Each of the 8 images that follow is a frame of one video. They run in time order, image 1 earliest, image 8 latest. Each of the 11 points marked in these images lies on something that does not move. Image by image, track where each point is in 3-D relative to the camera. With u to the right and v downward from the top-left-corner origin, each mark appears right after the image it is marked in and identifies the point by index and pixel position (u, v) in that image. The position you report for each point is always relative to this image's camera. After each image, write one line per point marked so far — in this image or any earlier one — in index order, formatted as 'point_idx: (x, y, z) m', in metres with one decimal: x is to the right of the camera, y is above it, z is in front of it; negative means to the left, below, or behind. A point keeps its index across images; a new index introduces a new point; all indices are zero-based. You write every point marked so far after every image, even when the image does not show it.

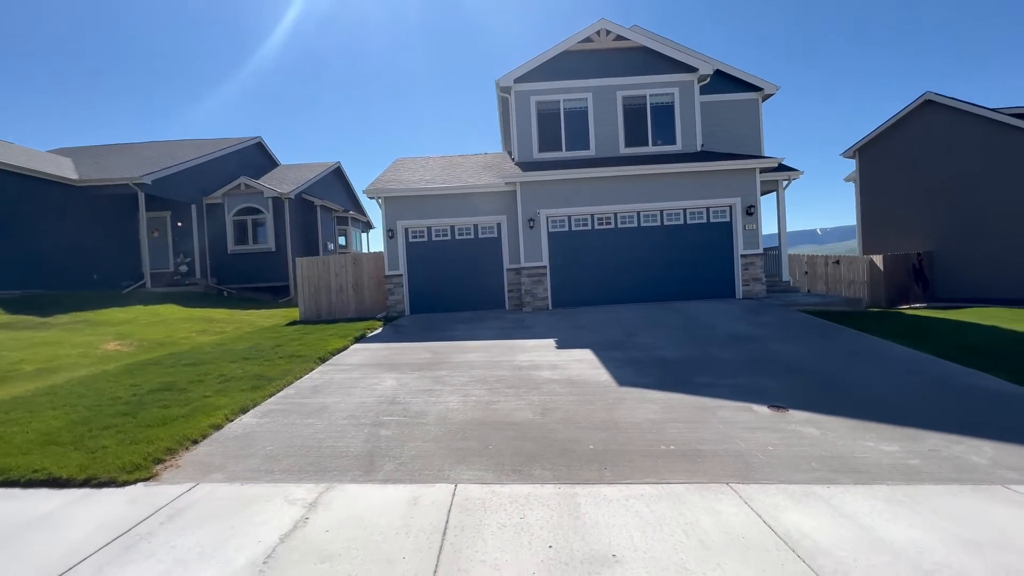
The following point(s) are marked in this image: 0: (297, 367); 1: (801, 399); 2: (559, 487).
0: (-3.7, -1.4, +7.9) m
1: (+4.0, -1.5, +6.2) m
2: (+0.4, -1.7, +3.9) m
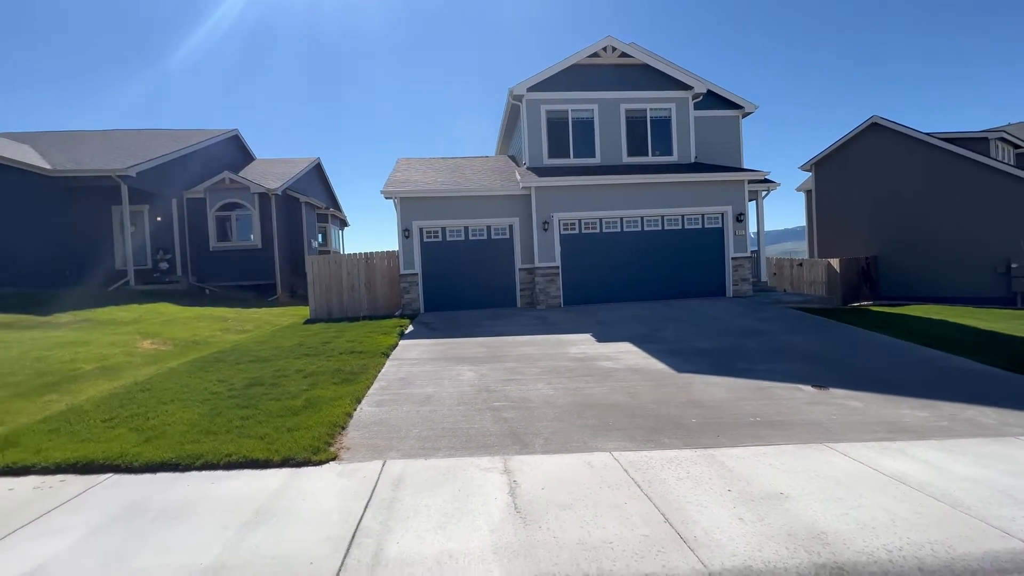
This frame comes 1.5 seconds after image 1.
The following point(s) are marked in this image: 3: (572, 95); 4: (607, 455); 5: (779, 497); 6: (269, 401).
0: (-2.6, -1.4, +8.3) m
1: (+5.3, -1.5, +7.4) m
2: (+2.0, -1.7, +4.8) m
3: (+2.1, +6.7, +15.6) m
4: (+1.0, -1.7, +4.7) m
5: (+2.3, -1.8, +3.8) m
6: (-3.4, -1.6, +6.2) m
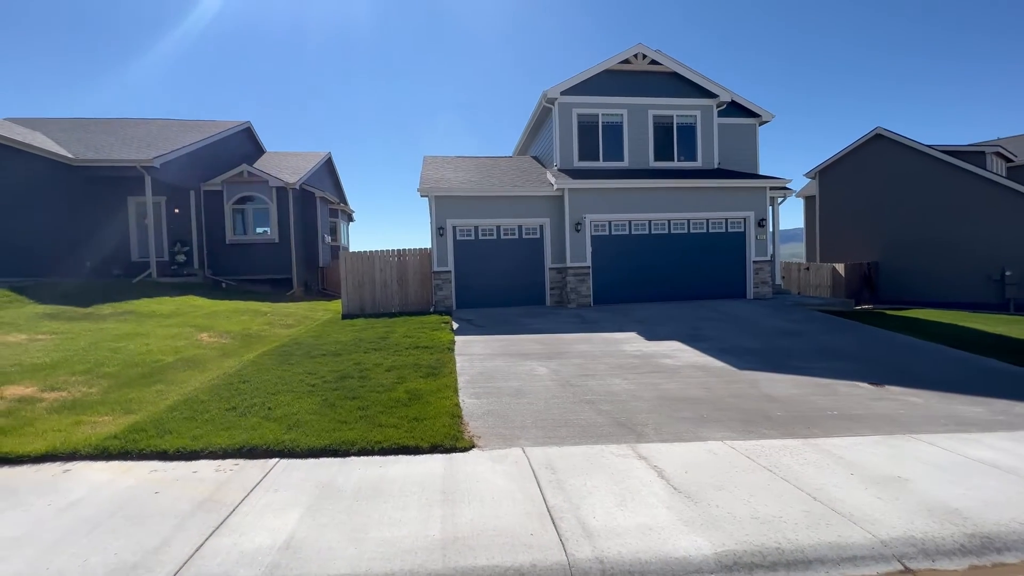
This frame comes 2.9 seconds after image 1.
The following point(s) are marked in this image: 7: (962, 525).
0: (-1.4, -1.3, +8.6) m
1: (+6.6, -1.6, +7.9) m
2: (+3.3, -1.8, +5.2) m
3: (+3.2, +6.7, +16.0) m
4: (+2.4, -1.8, +5.1) m
5: (+3.7, -1.8, +4.3) m
6: (-2.0, -1.5, +6.5) m
7: (+3.5, -1.9, +3.5) m
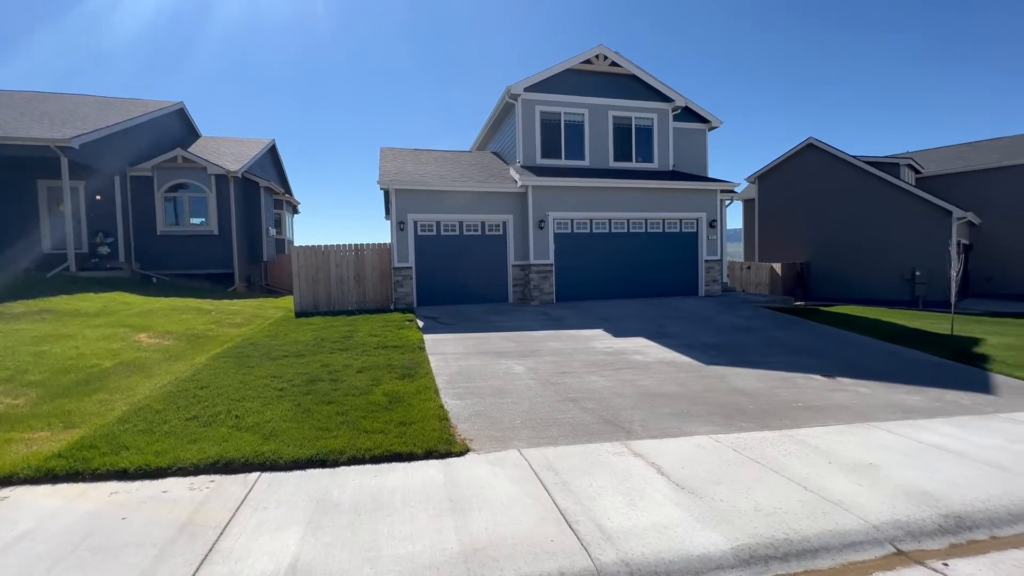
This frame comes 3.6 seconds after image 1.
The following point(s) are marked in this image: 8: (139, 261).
0: (-1.8, -1.3, +8.3) m
1: (+6.1, -1.6, +8.6) m
2: (+3.2, -1.8, +5.5) m
3: (+1.9, +6.8, +16.1) m
4: (+2.3, -1.8, +5.3) m
5: (+3.7, -1.8, +4.6) m
6: (-2.2, -1.5, +6.1) m
7: (+3.6, -1.9, +3.8) m
8: (-15.8, +1.1, +19.0) m
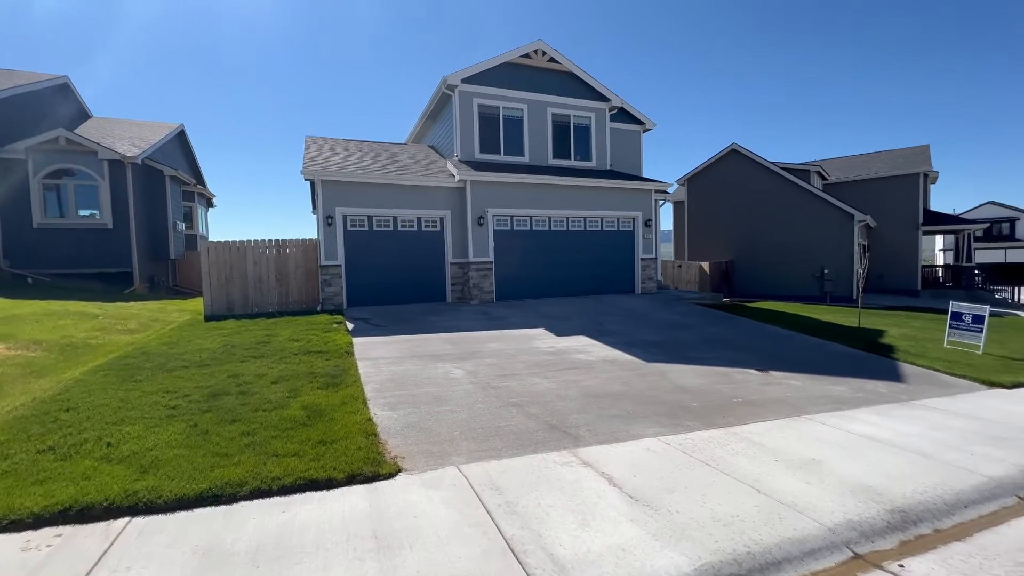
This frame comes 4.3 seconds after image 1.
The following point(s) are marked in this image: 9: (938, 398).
0: (-2.9, -1.2, +7.5) m
1: (+5.0, -1.5, +8.8) m
2: (+2.5, -1.7, +5.4) m
3: (-0.3, +6.9, +15.7) m
4: (+1.6, -1.7, +5.0) m
5: (+3.1, -1.8, +4.6) m
6: (-3.0, -1.5, +5.3) m
7: (+3.1, -1.8, +3.8) m
8: (-18.1, +1.1, +16.2) m
9: (+6.8, -1.8, +7.2) m
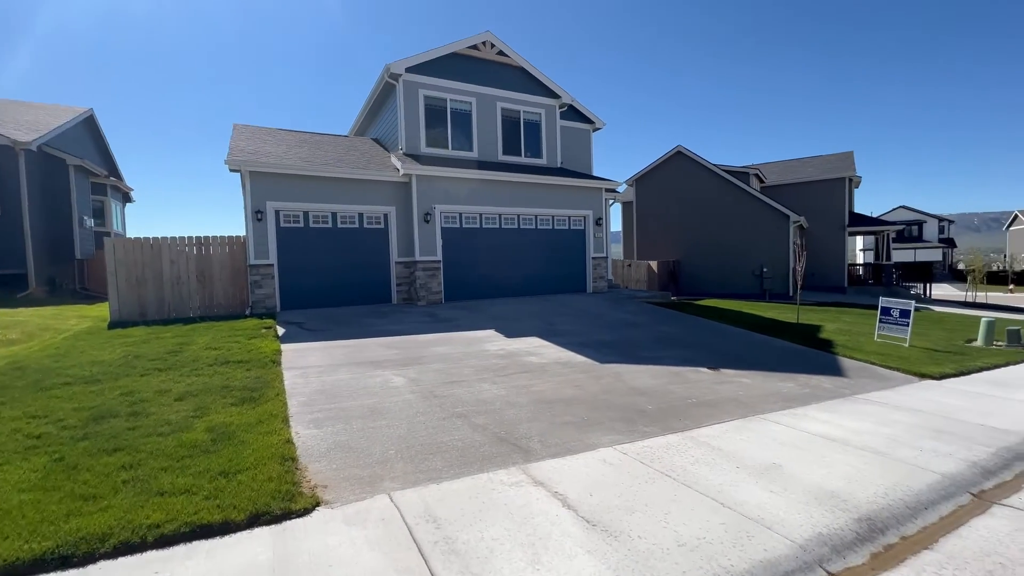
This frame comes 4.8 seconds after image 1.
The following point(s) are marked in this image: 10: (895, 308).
0: (-3.7, -1.3, +6.6) m
1: (+4.0, -1.4, +8.8) m
2: (+1.9, -1.7, +5.1) m
3: (-2.1, +6.9, +15.1) m
4: (+1.0, -1.7, +4.7) m
5: (+2.5, -1.7, +4.3) m
6: (-3.6, -1.5, +4.4) m
7: (+2.7, -1.8, +3.6) m
8: (-19.8, +0.9, +13.7) m
9: (+6.0, -1.7, +7.4) m
10: (+10.0, -0.5, +11.8) m
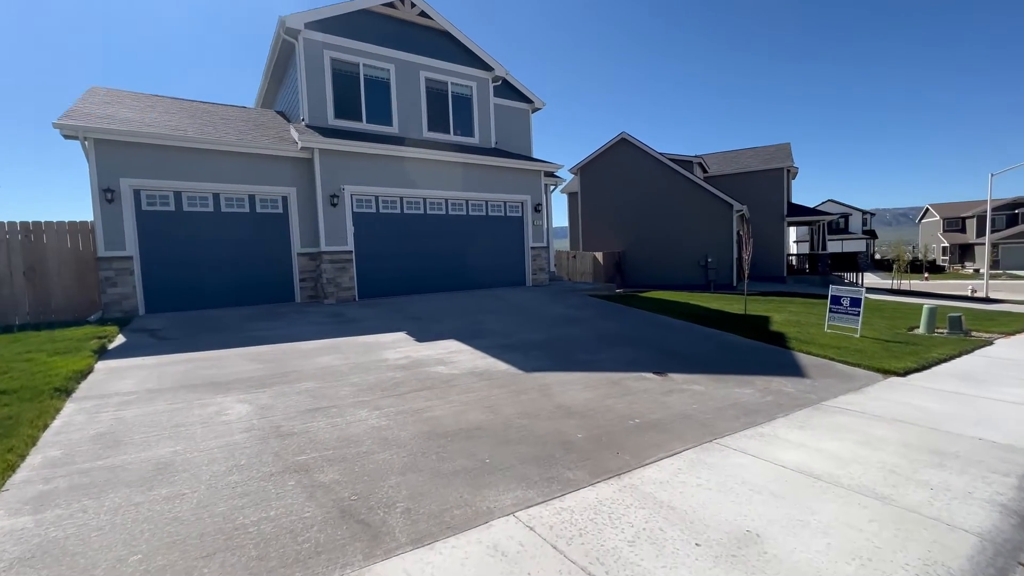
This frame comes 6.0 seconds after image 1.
0: (-4.9, -1.2, +4.5) m
1: (+2.5, -1.2, +7.4) m
2: (+0.8, -1.6, +3.6) m
3: (-4.3, +7.0, +13.0) m
4: (0.0, -1.6, +3.0) m
5: (+1.5, -1.6, +2.9) m
6: (-4.6, -1.5, +2.3) m
7: (+1.7, -1.6, +2.1) m
8: (-21.7, +0.8, +9.9) m
9: (+4.7, -1.5, +6.3) m
10: (+8.2, -0.2, +11.0) m
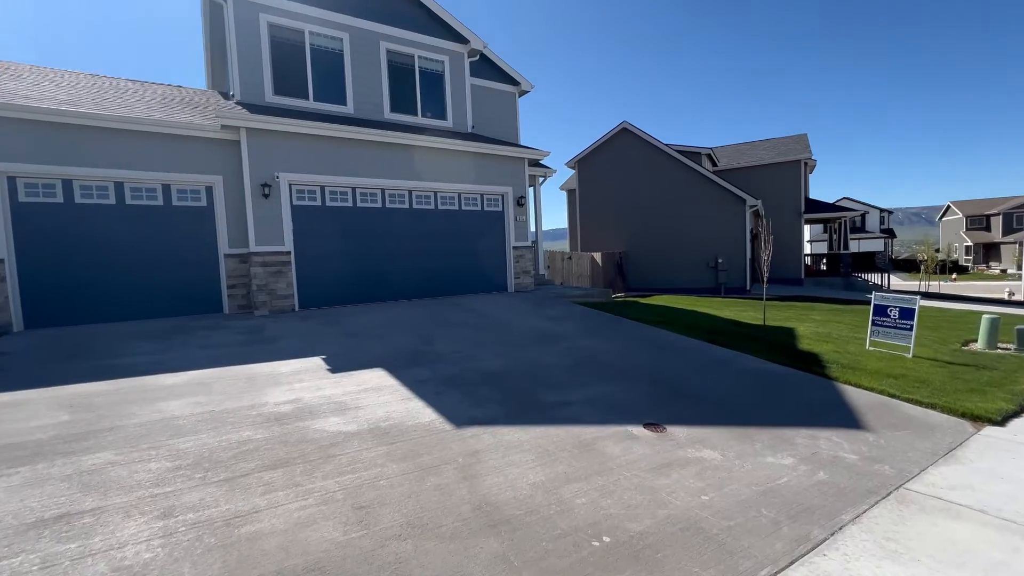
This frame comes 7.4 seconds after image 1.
0: (-5.7, -1.4, +2.5) m
1: (+1.7, -1.4, +5.3) m
2: (0.0, -1.7, +1.5) m
3: (-5.0, +6.8, +11.0) m
4: (-0.8, -1.7, +1.0) m
5: (+0.7, -1.8, +0.8) m
6: (-5.4, -1.6, +0.3) m
7: (+0.9, -1.8, 0.0) m
8: (-22.4, +0.5, +8.2) m
9: (+3.9, -1.6, +4.1) m
10: (+7.5, -0.3, +8.8) m
